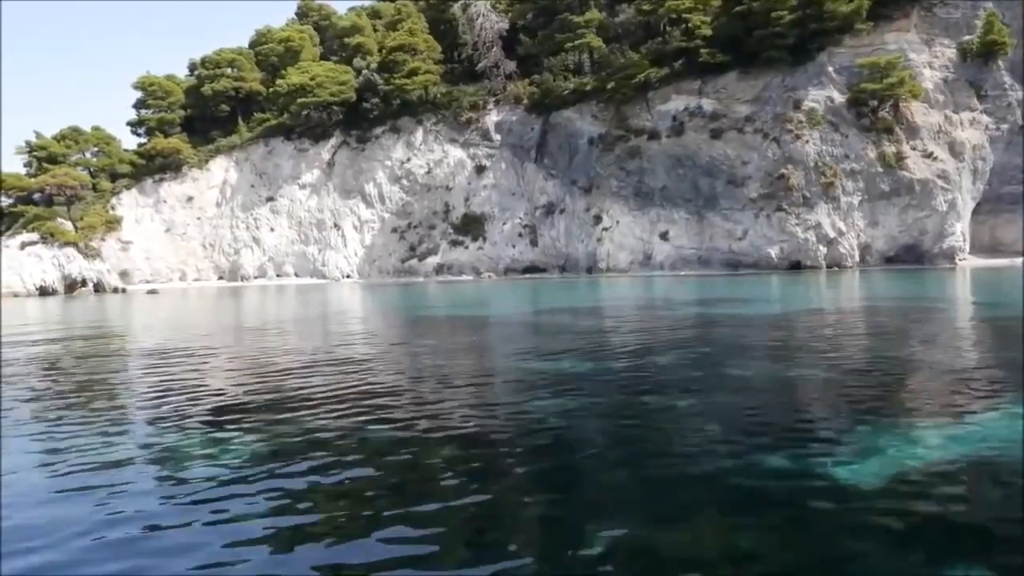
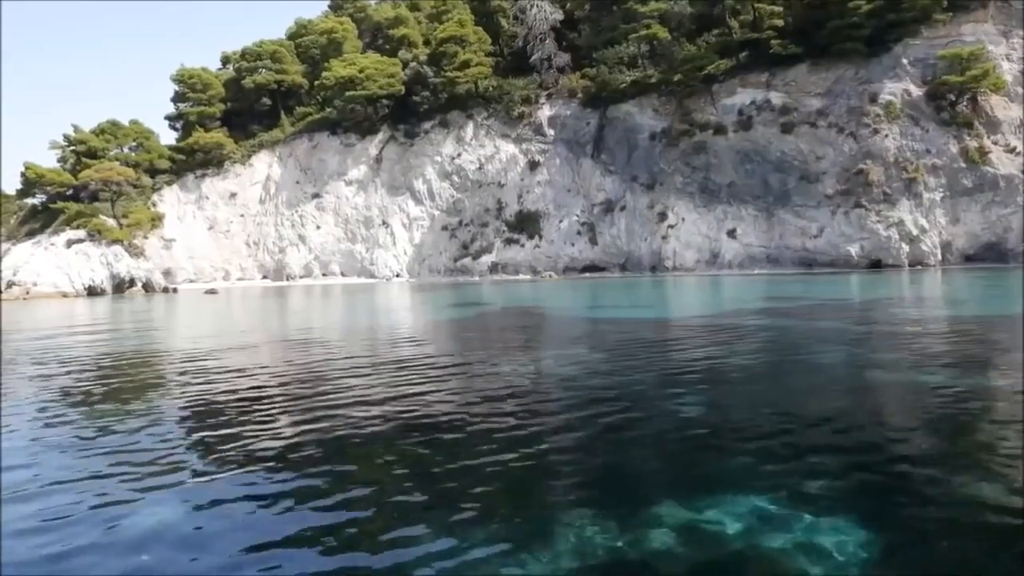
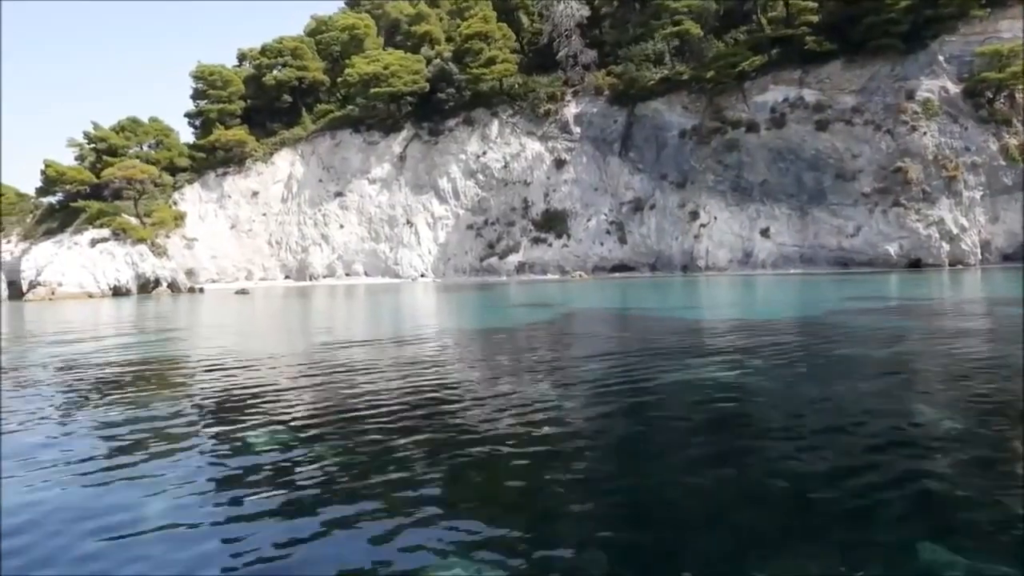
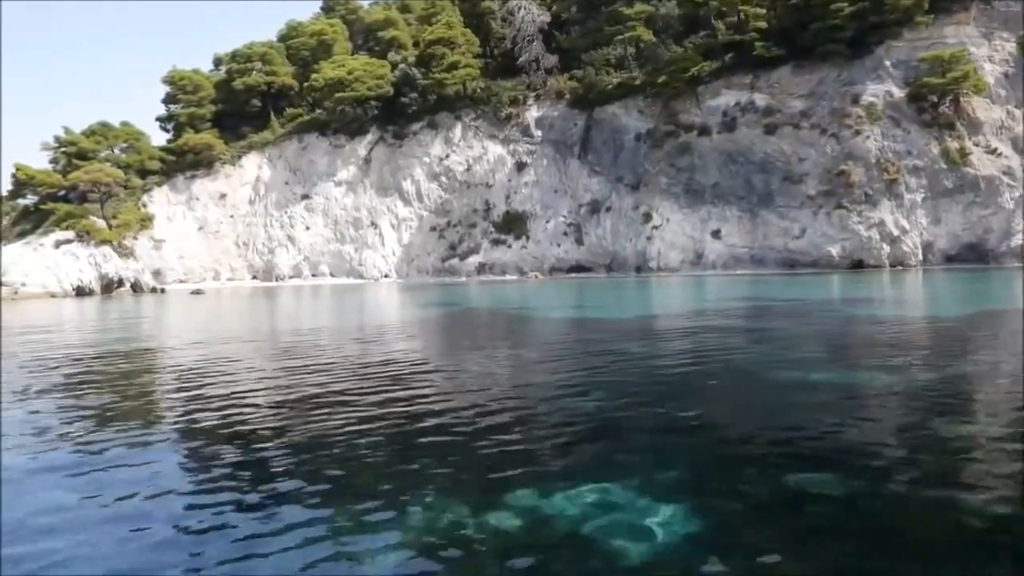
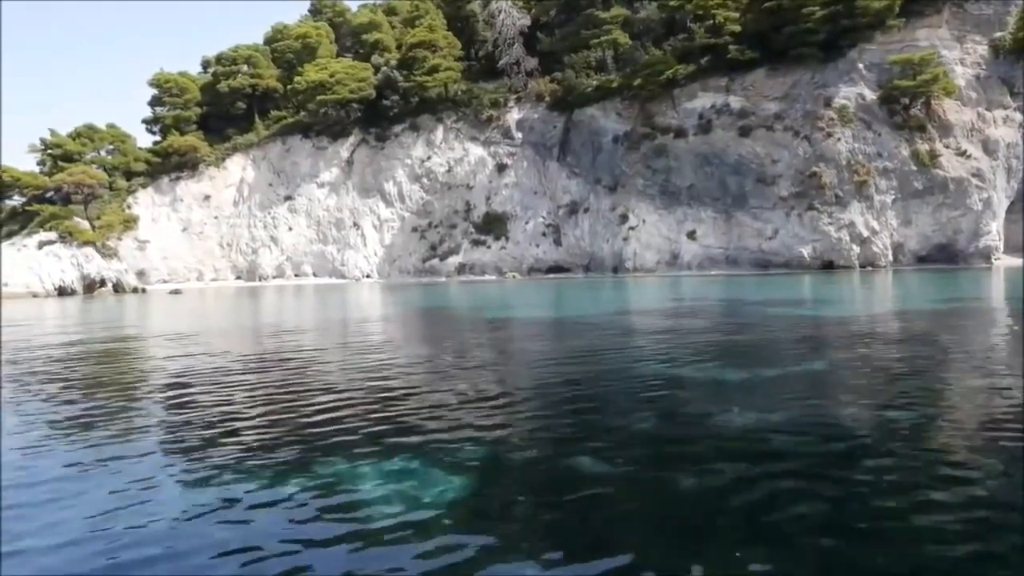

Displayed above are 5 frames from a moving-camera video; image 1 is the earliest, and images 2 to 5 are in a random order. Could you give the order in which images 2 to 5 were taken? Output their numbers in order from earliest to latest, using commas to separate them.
5, 4, 2, 3
